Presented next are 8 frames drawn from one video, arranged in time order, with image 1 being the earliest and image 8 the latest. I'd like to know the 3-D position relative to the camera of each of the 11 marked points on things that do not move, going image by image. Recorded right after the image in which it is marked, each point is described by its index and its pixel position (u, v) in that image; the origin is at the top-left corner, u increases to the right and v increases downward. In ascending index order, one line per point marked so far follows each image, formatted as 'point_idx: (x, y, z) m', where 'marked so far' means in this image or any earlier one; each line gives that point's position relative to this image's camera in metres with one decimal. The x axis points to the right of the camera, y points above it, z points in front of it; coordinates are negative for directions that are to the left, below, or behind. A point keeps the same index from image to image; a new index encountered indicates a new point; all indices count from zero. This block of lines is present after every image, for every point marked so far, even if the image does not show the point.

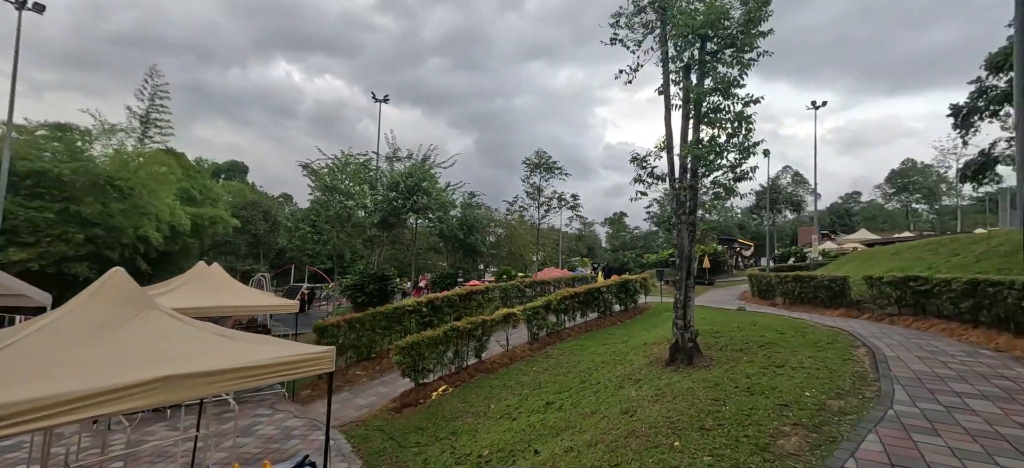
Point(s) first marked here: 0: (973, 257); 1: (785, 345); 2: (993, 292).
0: (+9.7, -0.5, +9.1) m
1: (+4.0, -1.7, +6.4) m
2: (+7.2, -0.9, +6.5) m
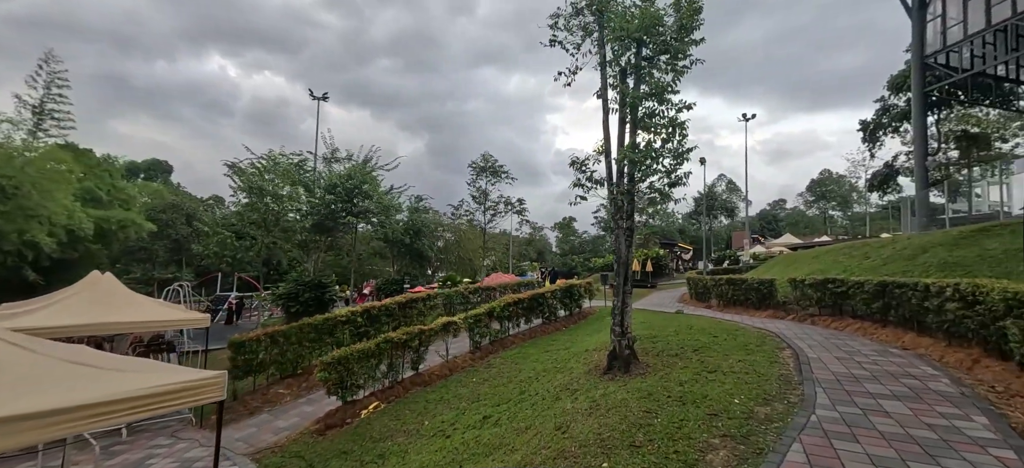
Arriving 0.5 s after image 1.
0: (+8.4, -0.6, +9.8) m
1: (+3.1, -1.7, +6.5) m
2: (+6.2, -0.9, +7.0) m
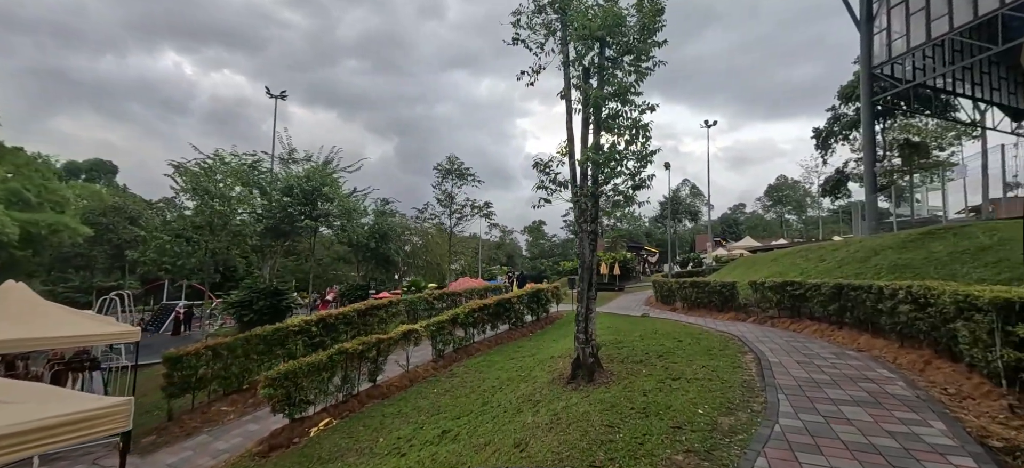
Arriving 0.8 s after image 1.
0: (+7.6, -0.7, +10.1) m
1: (+2.5, -1.8, +6.4) m
2: (+5.6, -1.0, +7.1) m
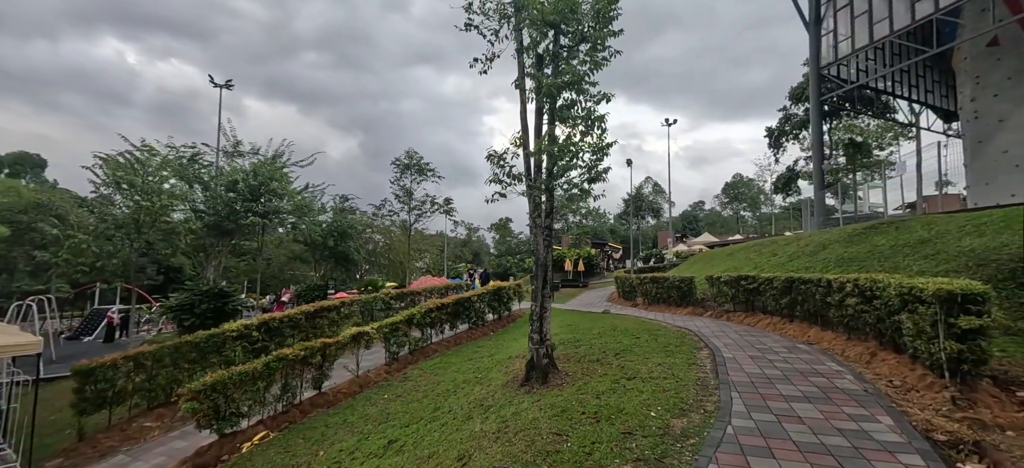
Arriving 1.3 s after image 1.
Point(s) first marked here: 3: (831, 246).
0: (+6.6, -0.6, +10.4) m
1: (+1.8, -1.7, +6.3) m
2: (+4.9, -0.9, +7.2) m
3: (+7.0, -0.3, +9.4) m
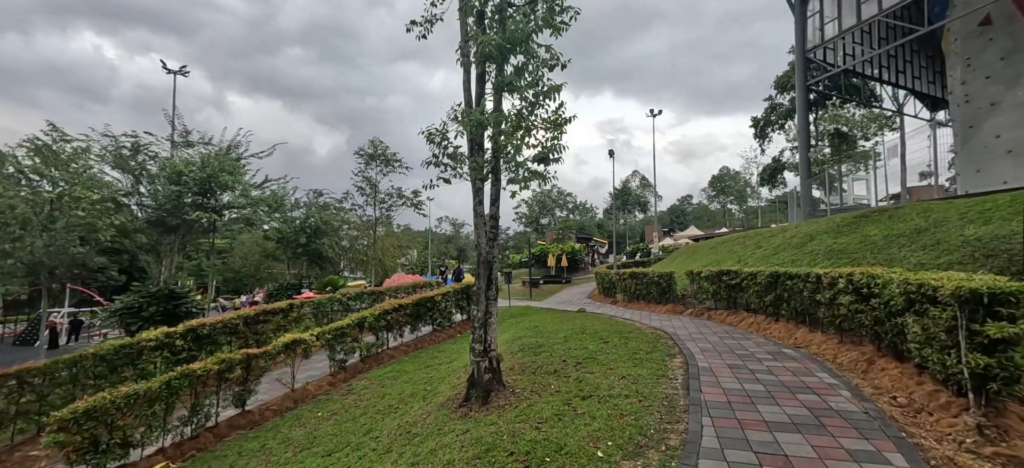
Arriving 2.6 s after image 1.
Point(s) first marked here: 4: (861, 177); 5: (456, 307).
0: (+5.8, -0.3, +9.6) m
1: (+1.1, -1.6, +5.5) m
2: (+4.2, -0.8, +6.5) m
3: (+6.2, -0.1, +8.7) m
4: (+11.2, +1.7, +14.2) m
5: (-1.6, -2.0, +12.1) m
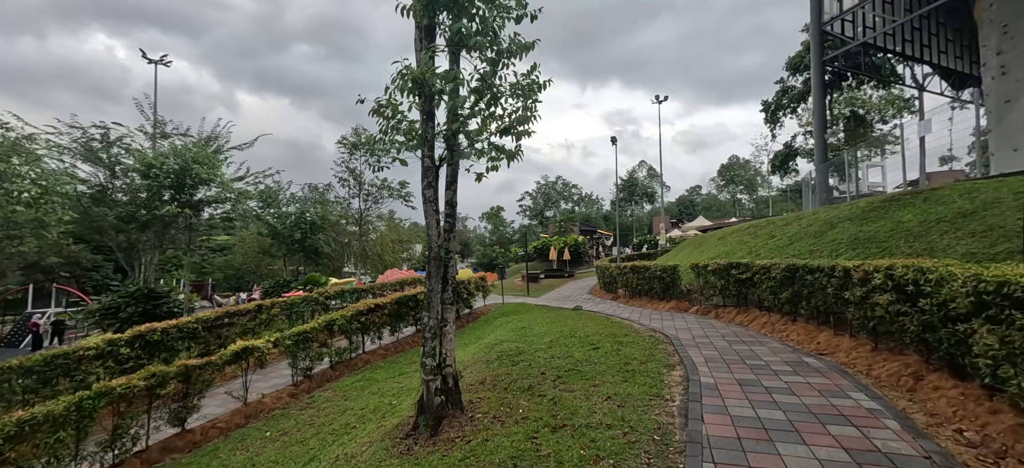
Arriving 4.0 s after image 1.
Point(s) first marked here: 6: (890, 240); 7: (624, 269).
0: (+5.5, -0.1, +8.7) m
1: (+0.8, -1.5, +4.6) m
2: (+3.8, -0.6, +5.5) m
3: (+5.9, +0.2, +7.7) m
4: (+11.0, +2.1, +13.1) m
5: (-1.8, -1.9, +11.3) m
6: (+5.4, -0.1, +6.2) m
7: (+3.2, -1.0, +12.4) m
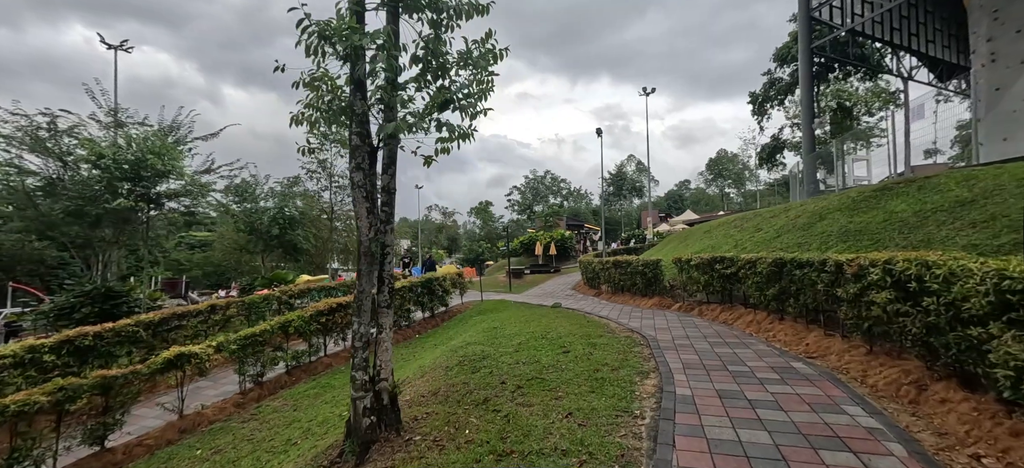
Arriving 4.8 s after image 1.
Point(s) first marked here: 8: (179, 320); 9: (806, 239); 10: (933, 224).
0: (+5.0, 0.0, +8.2) m
1: (+0.4, -1.4, +4.1) m
2: (+3.4, -0.5, +5.1) m
3: (+5.4, +0.3, +7.3) m
4: (+10.3, +2.3, +12.8) m
5: (-2.4, -1.7, +10.7) m
6: (+5.0, 0.0, +5.8) m
7: (+2.6, -0.8, +11.9) m
8: (-6.1, -1.6, +8.1) m
9: (+4.8, -0.1, +7.0) m
10: (+5.1, +0.1, +5.3) m
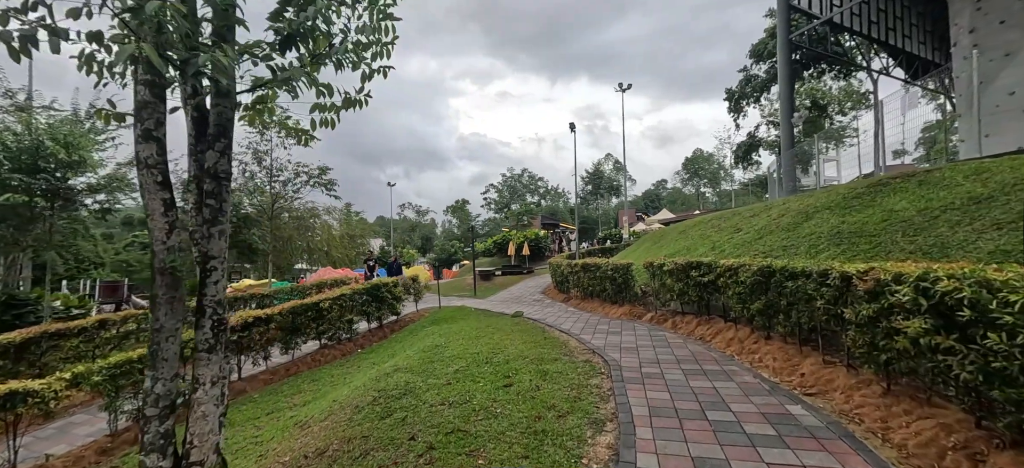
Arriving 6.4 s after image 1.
0: (+4.2, 0.0, +7.4) m
1: (-0.3, -1.4, +3.0) m
2: (+2.7, -0.5, +4.1) m
3: (+4.6, +0.3, +6.5) m
4: (+9.3, +2.3, +12.2) m
5: (-3.3, -1.7, +9.5) m
6: (+4.2, 0.0, +4.9) m
7: (+1.6, -0.8, +10.9) m
8: (-6.9, -1.6, +6.8) m
9: (+4.0, -0.1, +6.2) m
10: (+4.4, +0.1, +4.4) m
